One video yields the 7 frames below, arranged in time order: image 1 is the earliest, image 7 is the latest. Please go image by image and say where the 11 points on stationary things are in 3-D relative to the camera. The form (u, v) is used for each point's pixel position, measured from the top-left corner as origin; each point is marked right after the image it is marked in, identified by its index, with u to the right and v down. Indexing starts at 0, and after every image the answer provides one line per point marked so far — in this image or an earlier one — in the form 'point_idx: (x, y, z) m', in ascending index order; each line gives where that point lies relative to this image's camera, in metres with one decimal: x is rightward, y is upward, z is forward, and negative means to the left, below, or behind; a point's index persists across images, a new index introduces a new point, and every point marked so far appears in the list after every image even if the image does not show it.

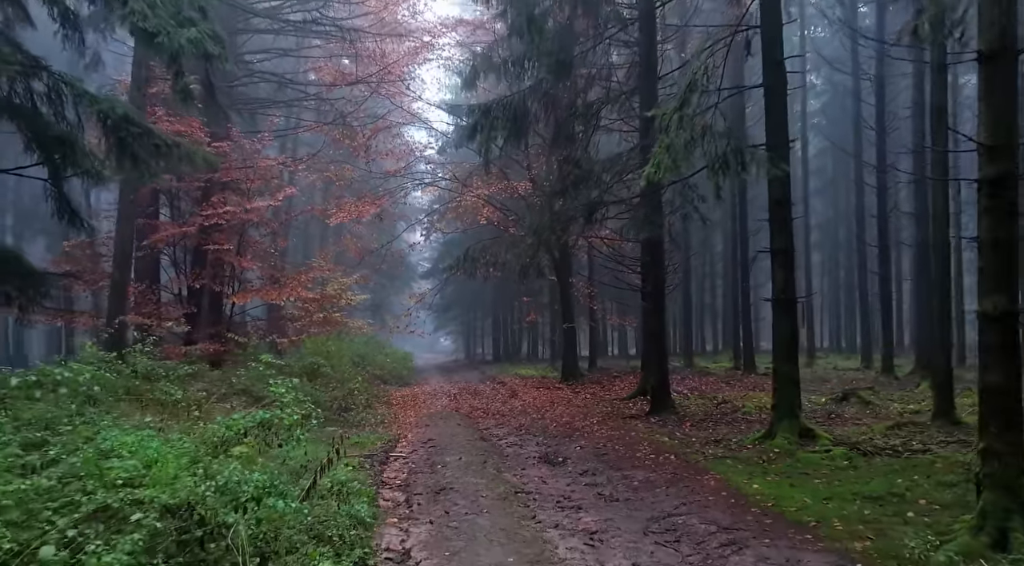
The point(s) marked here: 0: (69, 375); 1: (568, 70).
0: (-3.6, -0.7, +6.6) m
1: (+0.9, +3.2, +12.6) m
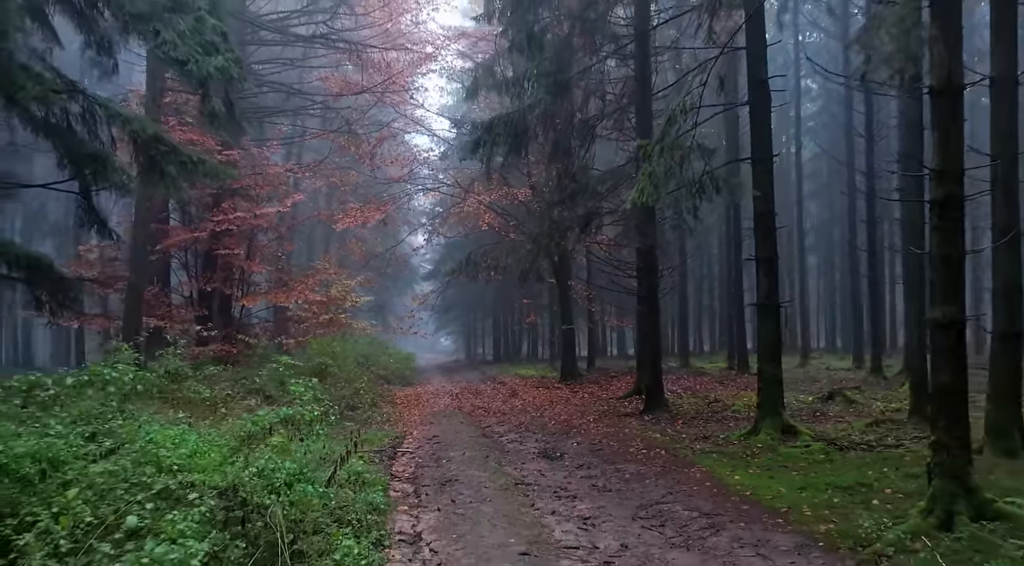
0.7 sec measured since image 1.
0: (-3.6, -0.8, +7.3) m
1: (+0.9, +3.1, +13.3) m
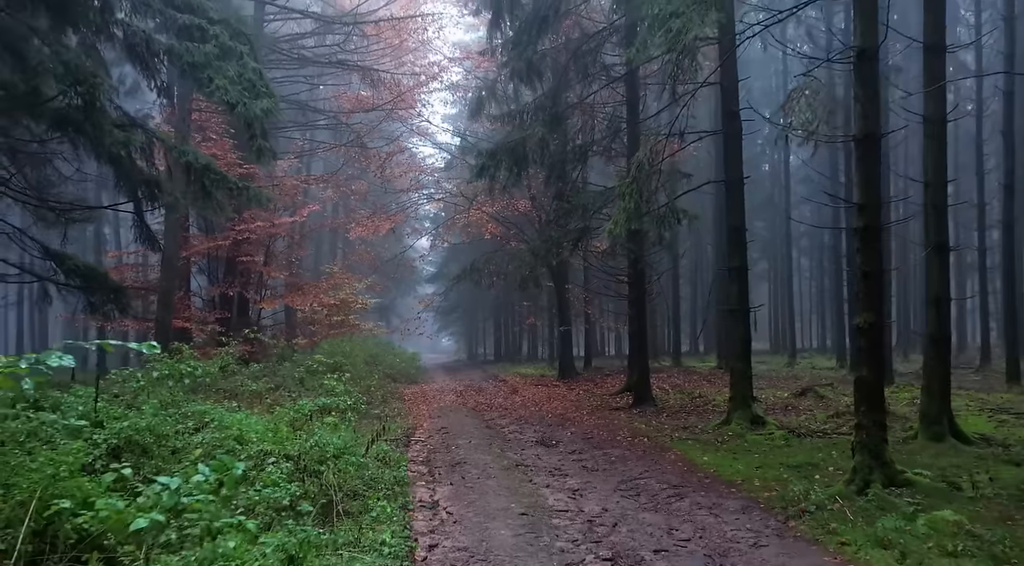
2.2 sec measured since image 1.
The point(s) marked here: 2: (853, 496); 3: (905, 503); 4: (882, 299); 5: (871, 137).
0: (-3.6, -0.9, +8.8) m
1: (+0.9, +3.0, +14.8) m
2: (+3.2, -2.0, +7.6) m
3: (+3.5, -2.0, +7.2) m
4: (+3.7, -0.2, +8.0) m
5: (+3.6, +1.5, +8.1) m
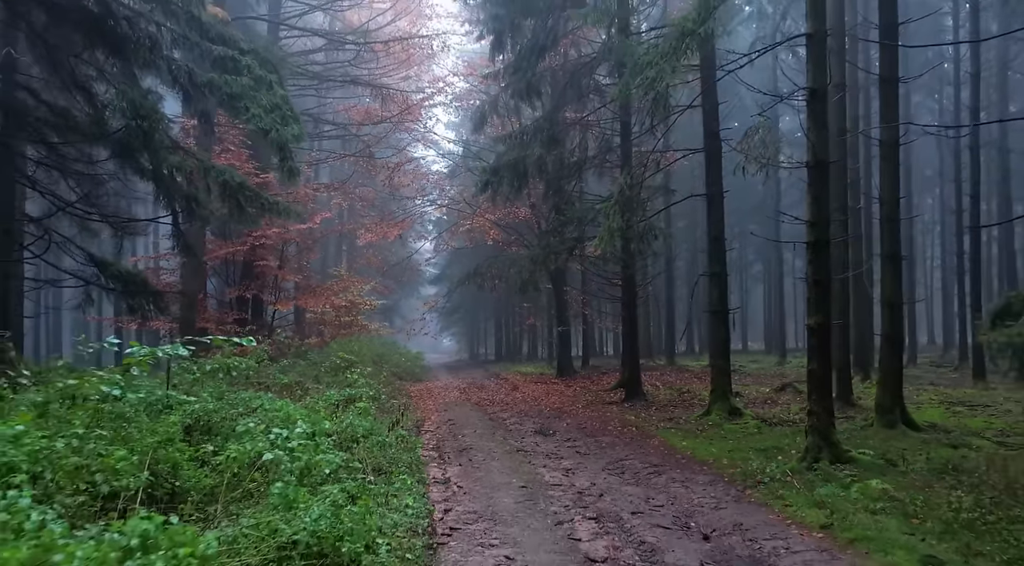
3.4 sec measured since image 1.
0: (-3.6, -1.0, +10.1) m
1: (+0.9, +2.9, +16.2) m
2: (+3.3, -2.1, +8.9) m
3: (+3.5, -2.0, +8.5) m
4: (+3.7, -0.2, +9.3) m
5: (+3.6, +1.4, +9.5) m
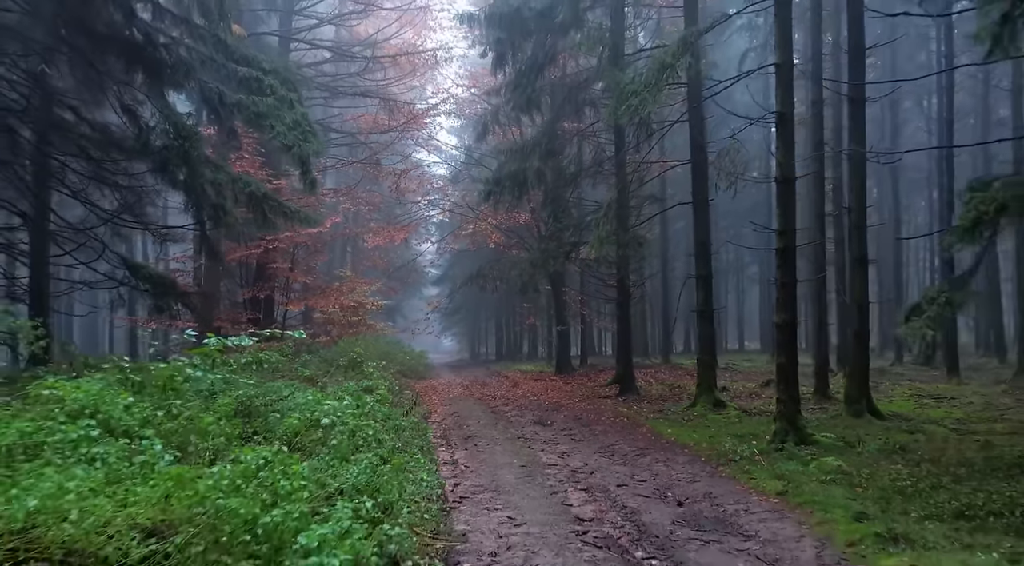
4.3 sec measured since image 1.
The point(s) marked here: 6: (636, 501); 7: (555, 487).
0: (-3.6, -1.0, +11.3) m
1: (+0.9, +2.9, +17.3) m
2: (+3.3, -2.1, +10.1) m
3: (+3.5, -2.1, +9.7) m
4: (+3.7, -0.3, +10.5) m
5: (+3.7, +1.4, +10.6) m
6: (+1.3, -2.2, +8.3) m
7: (+0.5, -2.3, +9.0) m
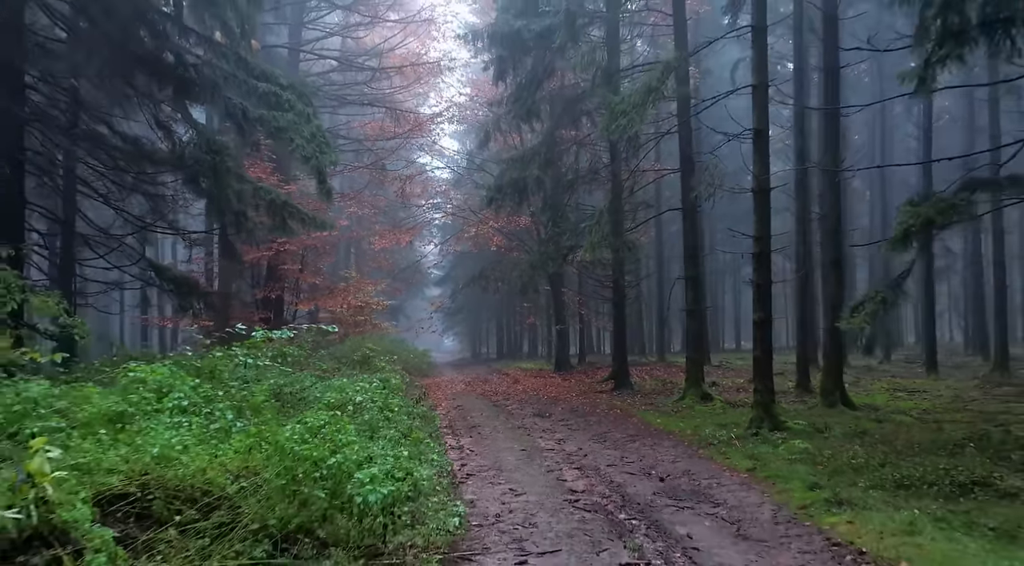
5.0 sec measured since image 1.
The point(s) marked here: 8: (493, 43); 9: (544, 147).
0: (-3.5, -1.0, +12.4) m
1: (+1.0, +2.9, +18.4) m
2: (+3.3, -2.1, +11.2) m
3: (+3.6, -2.1, +10.8) m
4: (+3.7, -0.3, +11.6) m
5: (+3.7, +1.4, +11.7) m
6: (+1.3, -2.3, +9.4) m
7: (+0.5, -2.3, +10.1) m
8: (-0.4, +5.4, +18.2) m
9: (+0.7, +3.2, +18.6) m
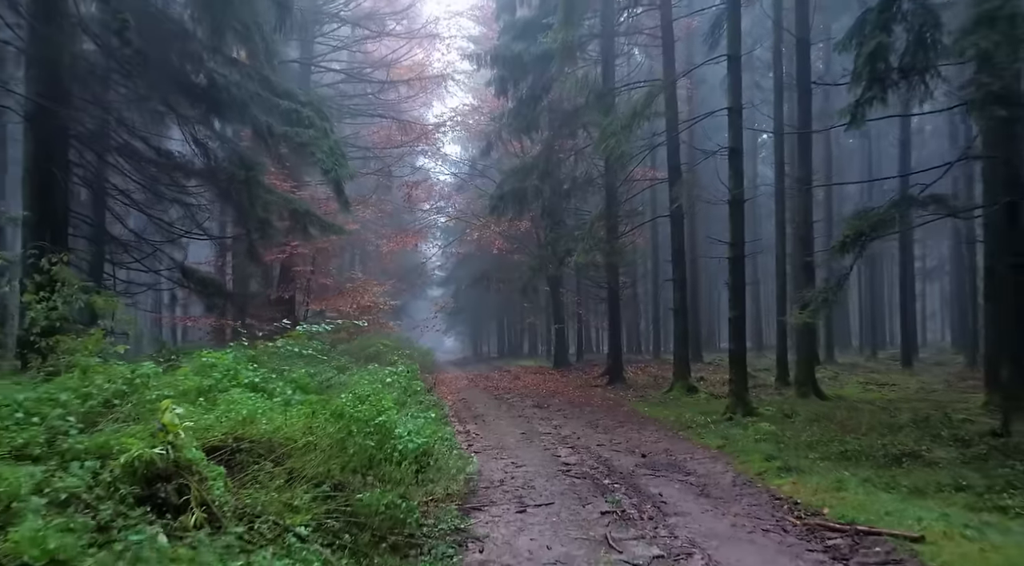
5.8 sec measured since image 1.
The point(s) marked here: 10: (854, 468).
0: (-3.5, -1.1, +13.8) m
1: (+1.0, +2.8, +19.8) m
2: (+3.3, -2.2, +12.6) m
3: (+3.6, -2.1, +12.2) m
4: (+3.7, -0.3, +13.0) m
5: (+3.7, +1.3, +13.1) m
6: (+1.3, -2.3, +10.7) m
7: (+0.5, -2.3, +11.5) m
8: (-0.4, +5.4, +19.5) m
9: (+0.8, +3.2, +20.0) m
10: (+3.7, -2.0, +8.7) m
